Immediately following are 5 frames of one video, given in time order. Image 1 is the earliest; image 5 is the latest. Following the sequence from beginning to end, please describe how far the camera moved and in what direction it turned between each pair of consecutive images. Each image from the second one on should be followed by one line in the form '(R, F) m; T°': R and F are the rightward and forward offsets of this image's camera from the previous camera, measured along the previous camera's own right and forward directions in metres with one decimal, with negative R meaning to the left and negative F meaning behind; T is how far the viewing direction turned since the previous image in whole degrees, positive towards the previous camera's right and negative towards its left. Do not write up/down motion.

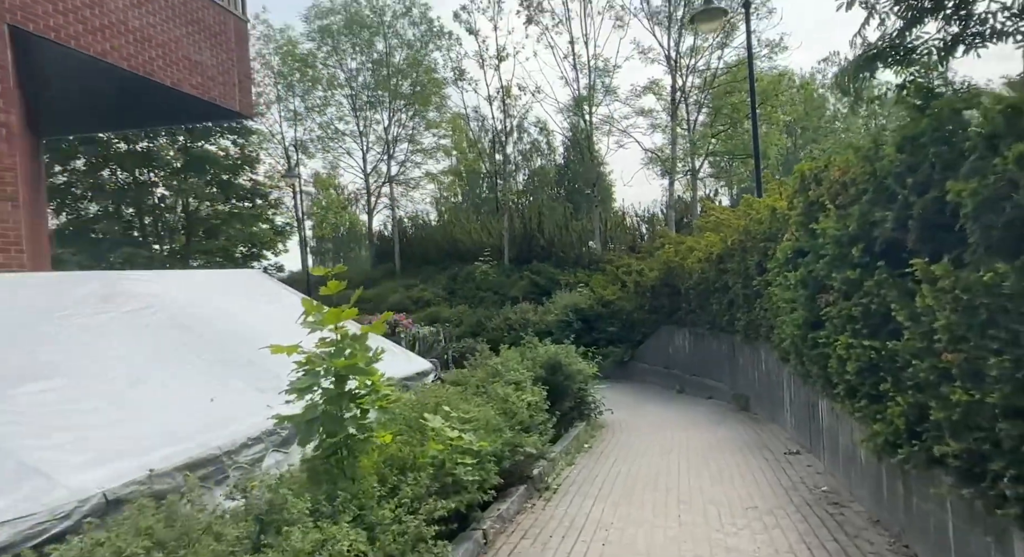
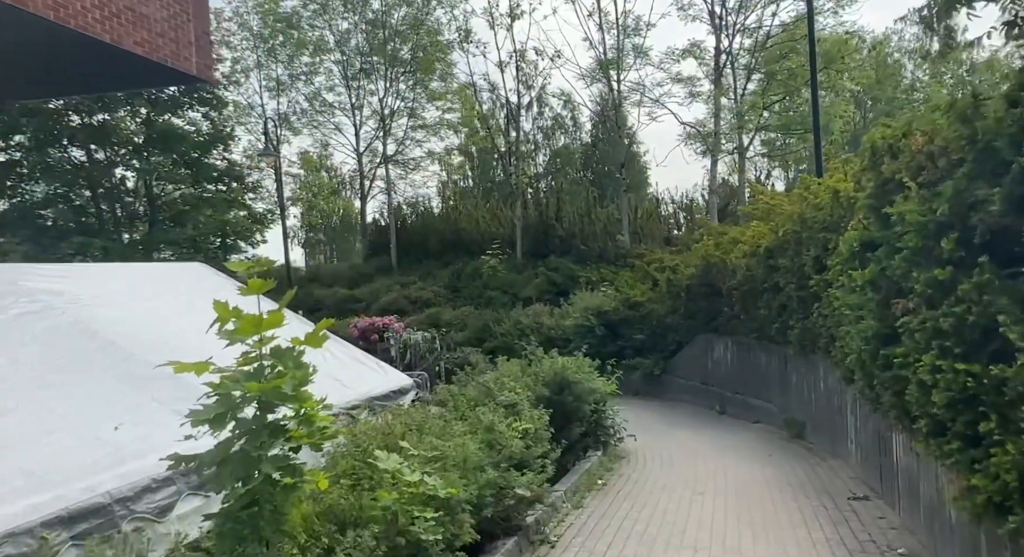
(+0.5, +1.3) m; -4°
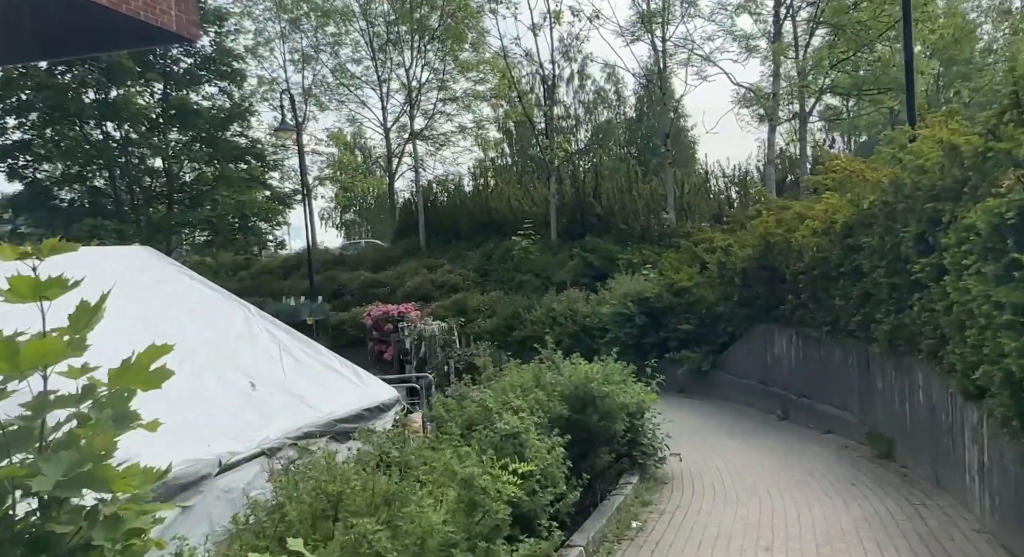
(+0.3, +1.8) m; -4°
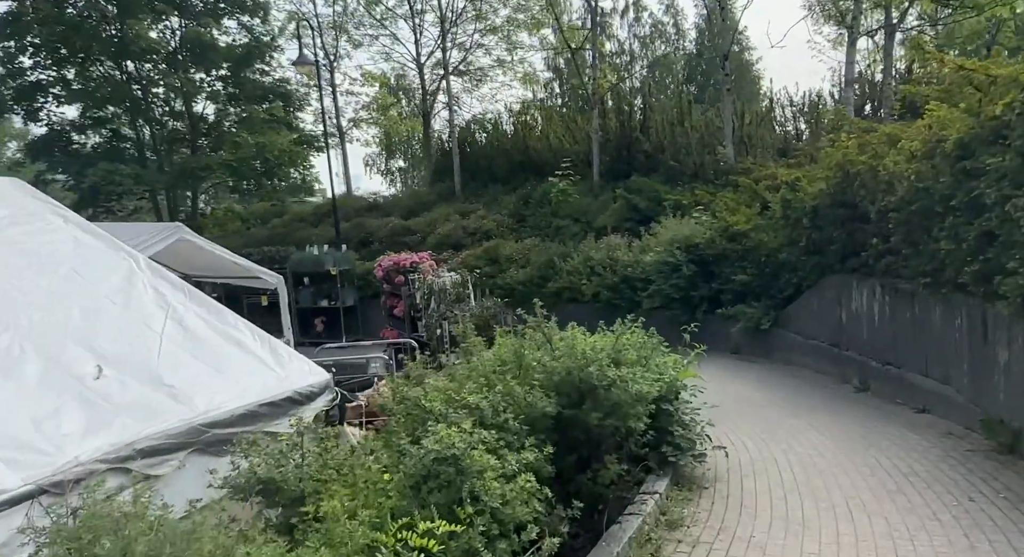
(+0.6, +2.0) m; -5°
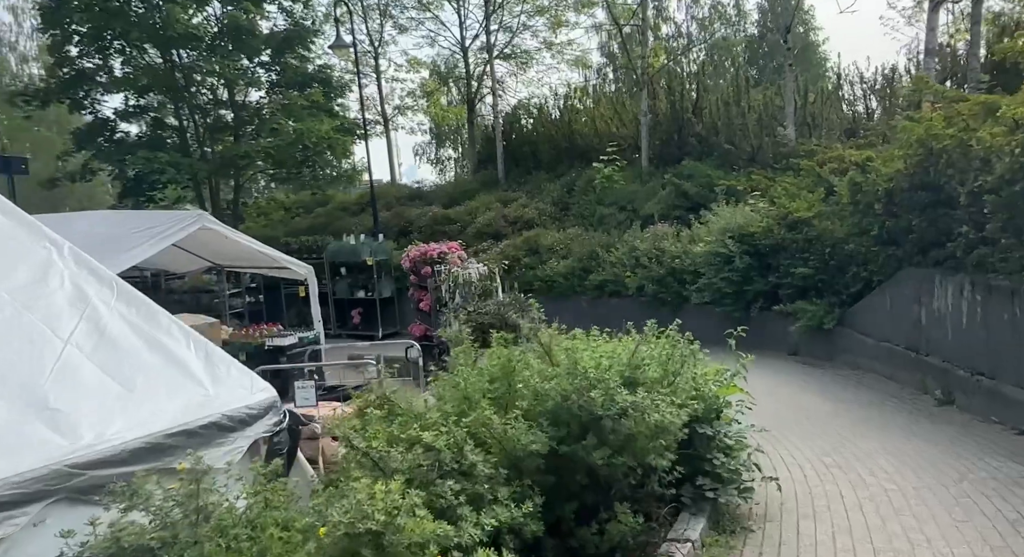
(+0.4, +1.0) m; -4°
